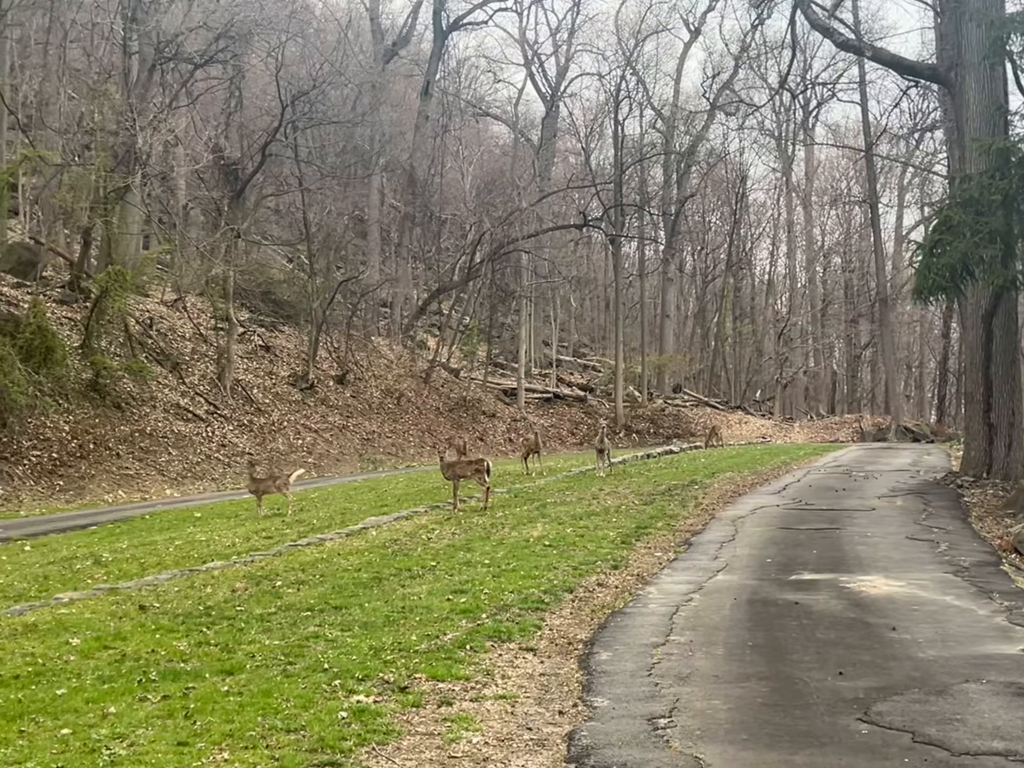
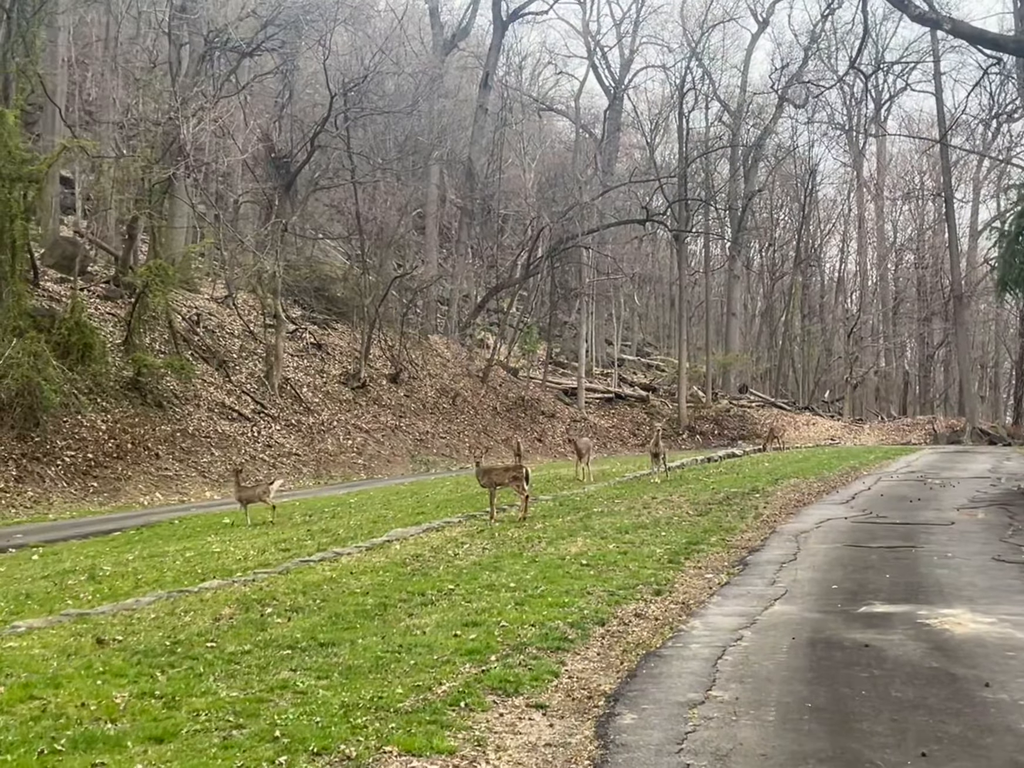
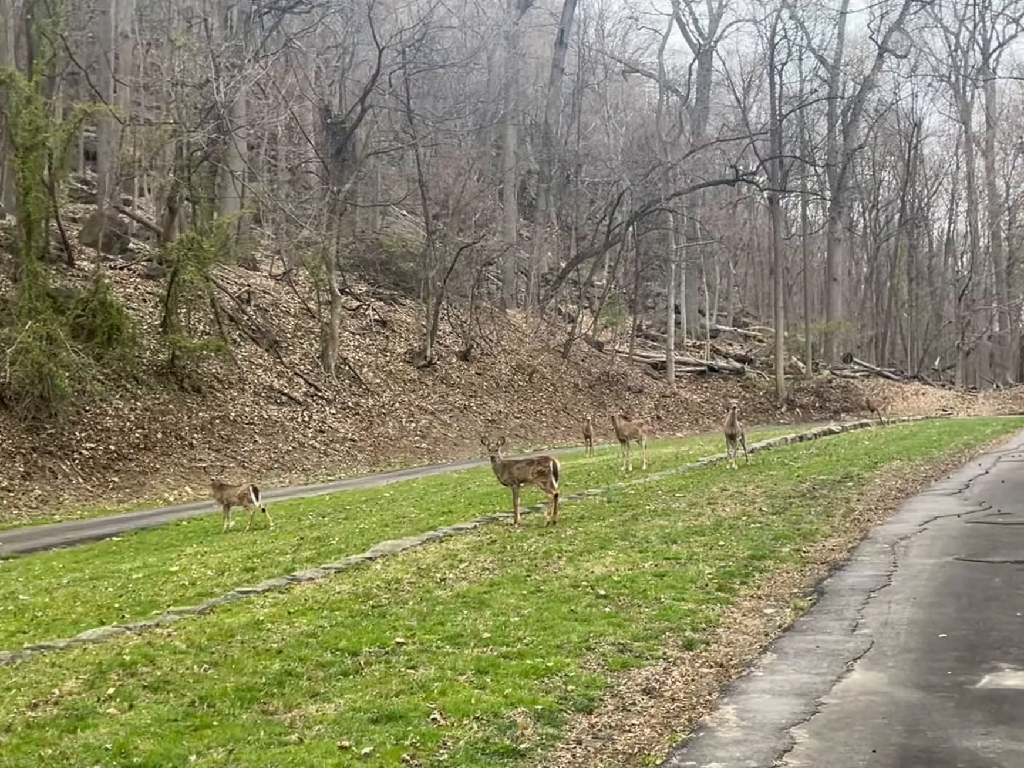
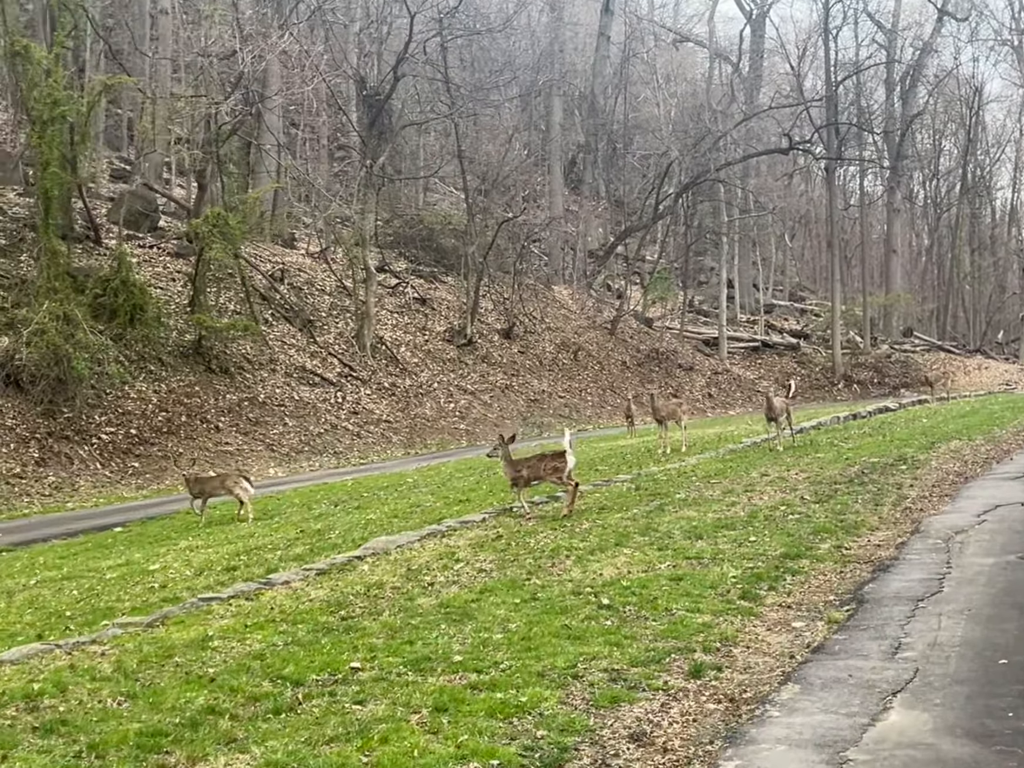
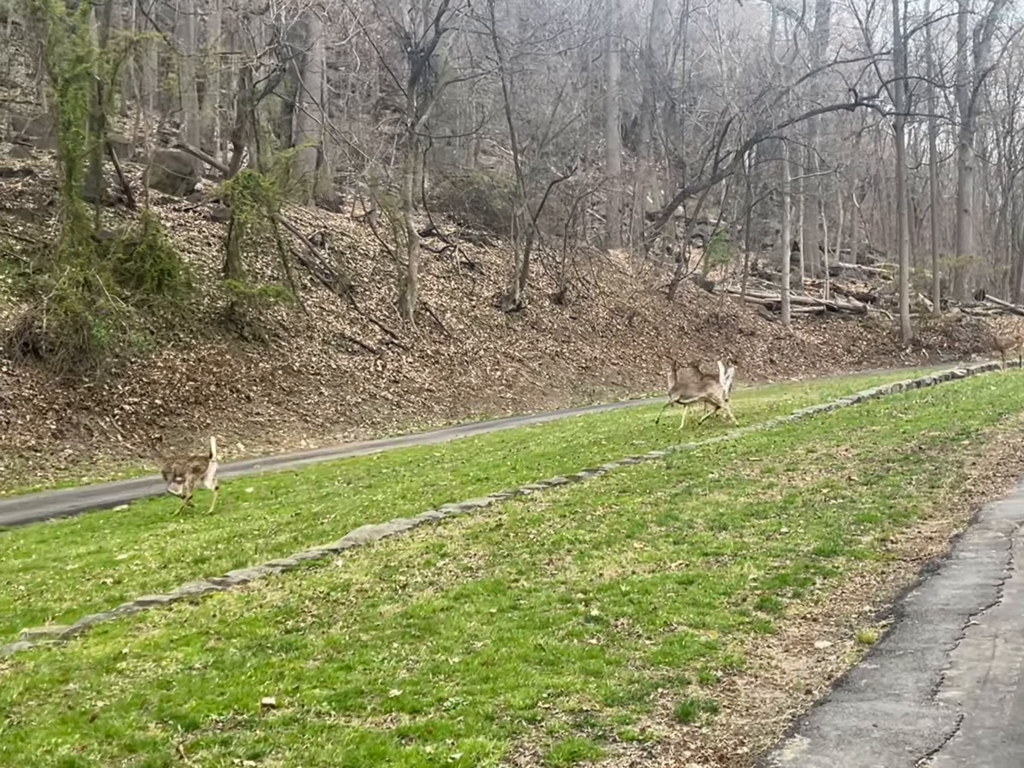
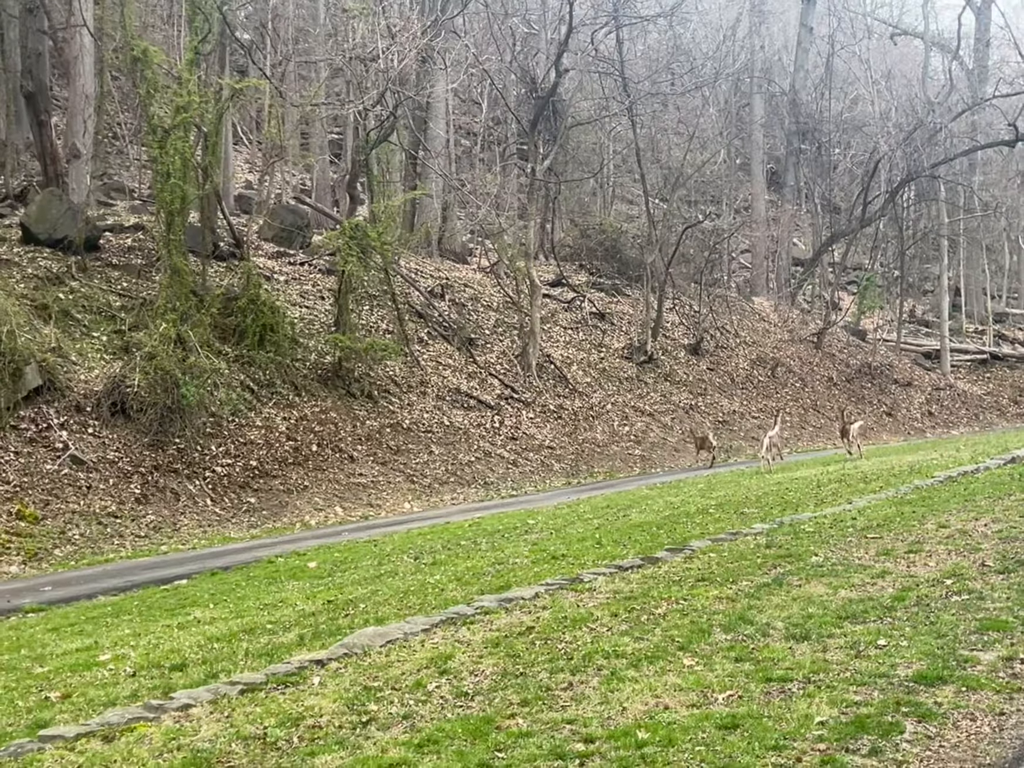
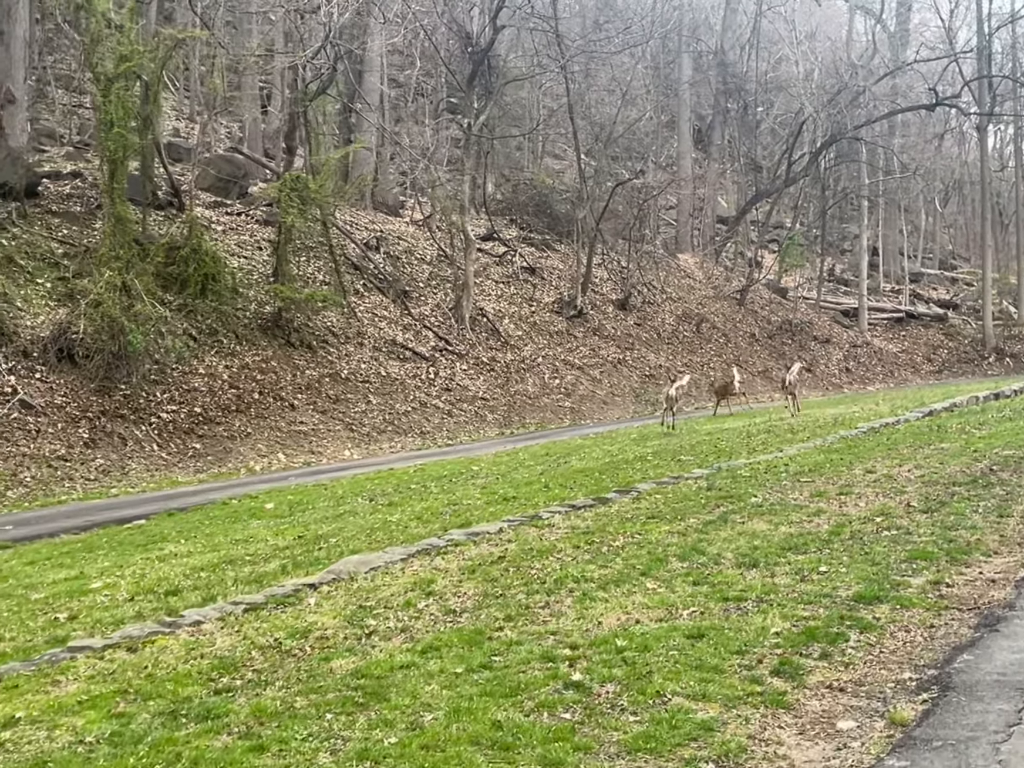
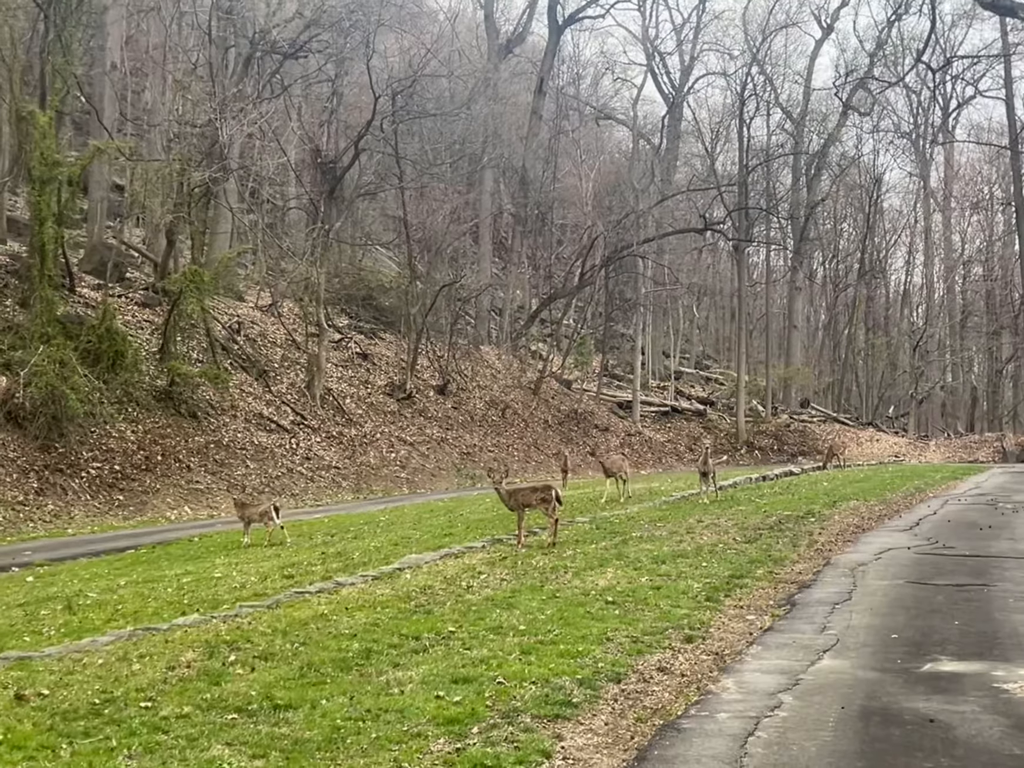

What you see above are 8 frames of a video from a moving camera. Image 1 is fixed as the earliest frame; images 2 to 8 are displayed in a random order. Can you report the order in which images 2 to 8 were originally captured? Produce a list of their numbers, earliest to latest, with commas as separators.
2, 8, 3, 4, 5, 7, 6
